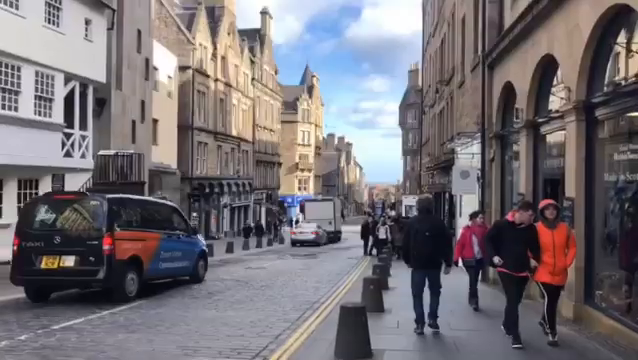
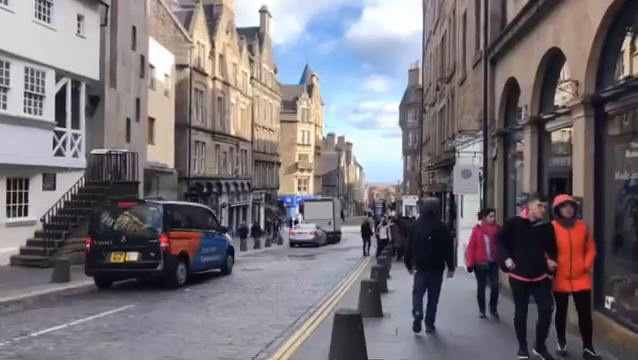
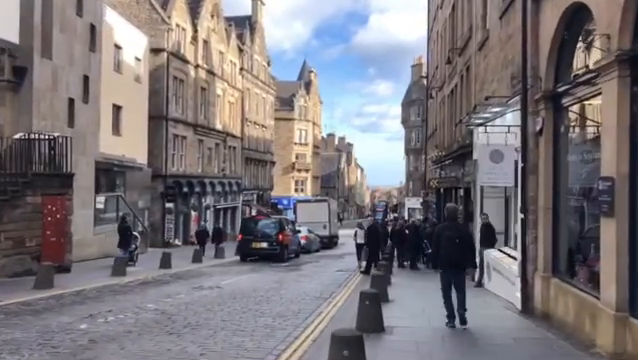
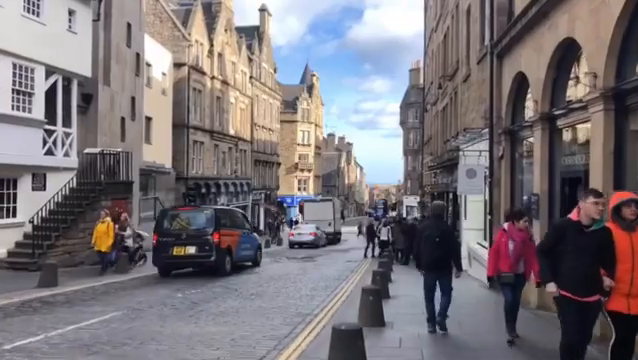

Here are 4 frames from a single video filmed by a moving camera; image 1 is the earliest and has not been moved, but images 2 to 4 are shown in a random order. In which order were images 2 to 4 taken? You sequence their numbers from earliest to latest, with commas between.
2, 4, 3
